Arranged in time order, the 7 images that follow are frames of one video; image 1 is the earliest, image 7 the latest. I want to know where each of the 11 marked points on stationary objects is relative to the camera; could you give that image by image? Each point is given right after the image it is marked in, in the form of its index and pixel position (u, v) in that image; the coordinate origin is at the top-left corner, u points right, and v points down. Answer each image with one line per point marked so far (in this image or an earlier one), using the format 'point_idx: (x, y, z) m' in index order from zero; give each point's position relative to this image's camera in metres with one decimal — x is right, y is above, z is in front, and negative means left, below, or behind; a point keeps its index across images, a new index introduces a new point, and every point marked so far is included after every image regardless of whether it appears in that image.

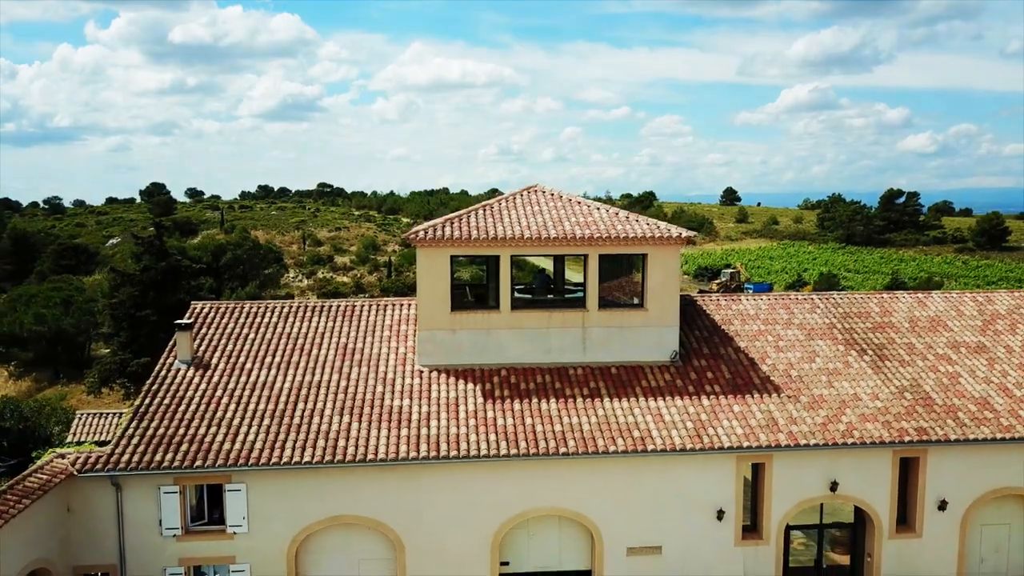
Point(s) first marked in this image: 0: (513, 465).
0: (0.0, -3.0, +14.0) m
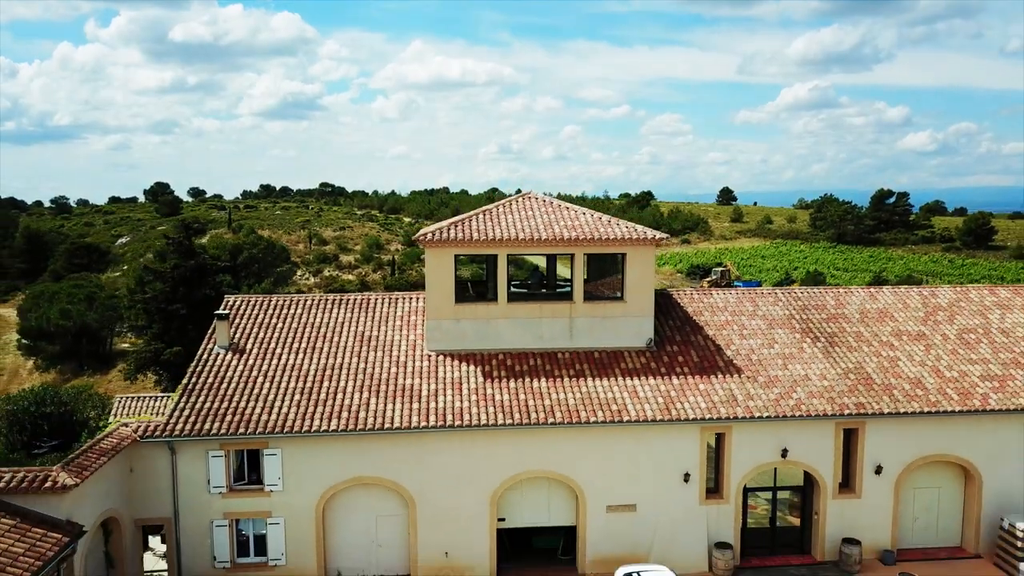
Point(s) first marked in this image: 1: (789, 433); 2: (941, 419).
0: (-0.1, -2.9, +16.4) m
1: (+5.8, -3.0, +17.1) m
2: (+9.1, -2.8, +17.3) m
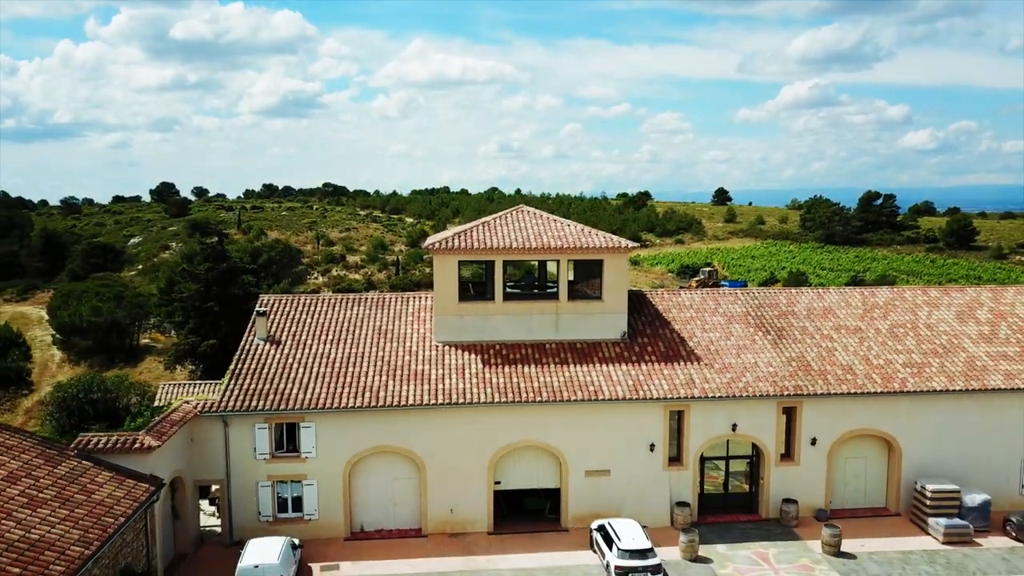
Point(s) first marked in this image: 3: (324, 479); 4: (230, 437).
0: (-0.2, -2.9, +19.7) m
1: (+5.7, -3.1, +20.4) m
2: (+9.0, -2.8, +20.7) m
3: (-4.5, -4.6, +19.7) m
4: (-6.7, -3.5, +19.5) m
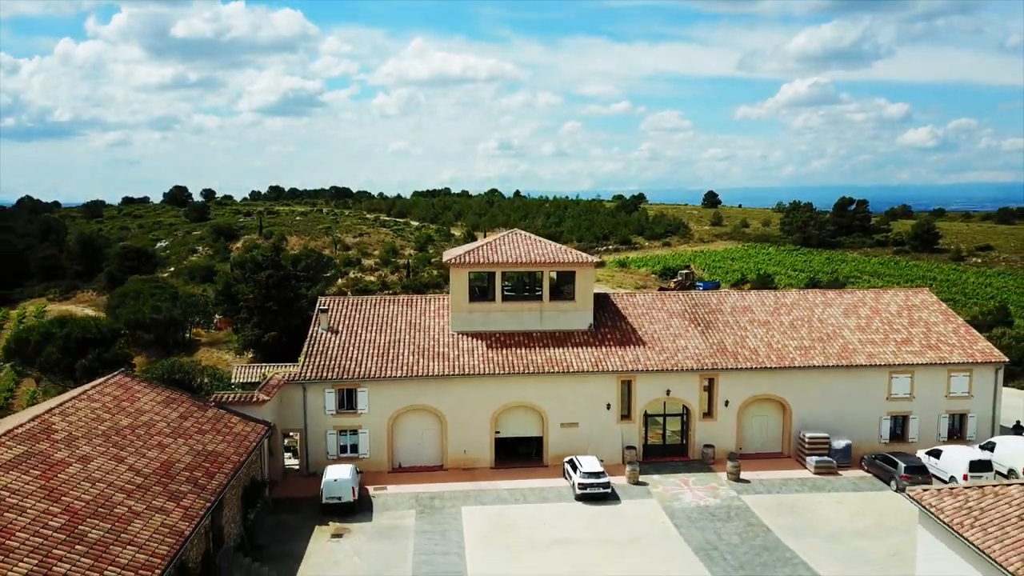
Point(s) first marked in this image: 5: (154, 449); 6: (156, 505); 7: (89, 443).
0: (-0.3, -3.1, +27.6) m
1: (+5.5, -3.2, +28.3) m
2: (+8.9, -2.9, +28.6) m
3: (-4.7, -4.7, +27.6) m
4: (-6.8, -3.7, +27.4) m
5: (-8.7, -3.9, +19.7) m
6: (-7.5, -4.5, +17.2) m
7: (-9.6, -3.5, +18.7) m
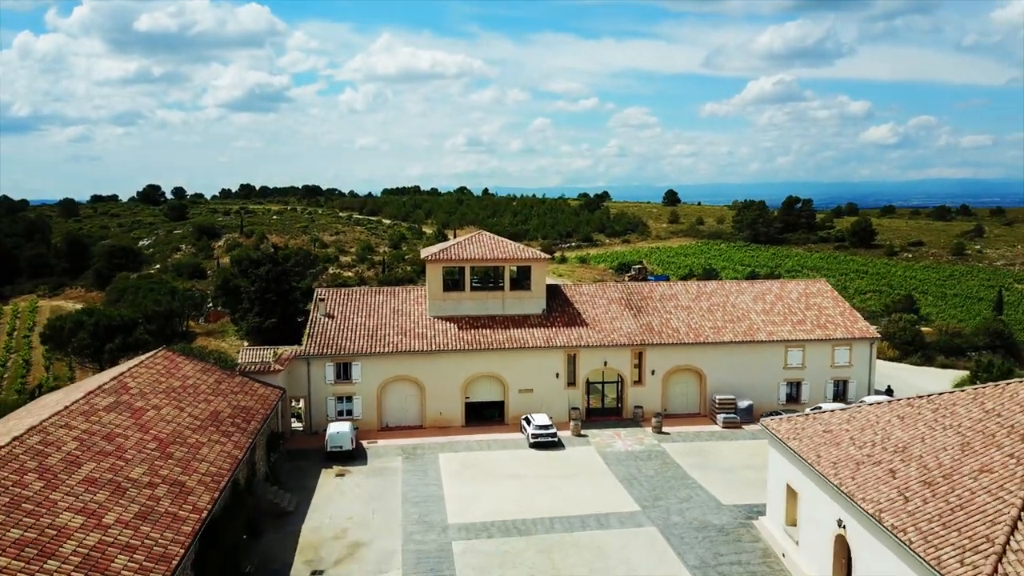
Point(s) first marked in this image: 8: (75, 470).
0: (-1.7, -2.7, +33.9) m
1: (+4.1, -2.8, +34.8) m
2: (+7.4, -2.5, +35.2) m
3: (-6.0, -4.4, +33.8) m
4: (-8.2, -3.4, +33.4) m
5: (-9.7, -3.6, +25.7) m
6: (-8.5, -4.3, +23.3) m
7: (-10.7, -3.3, +24.7) m
8: (-9.8, -4.0, +18.3) m
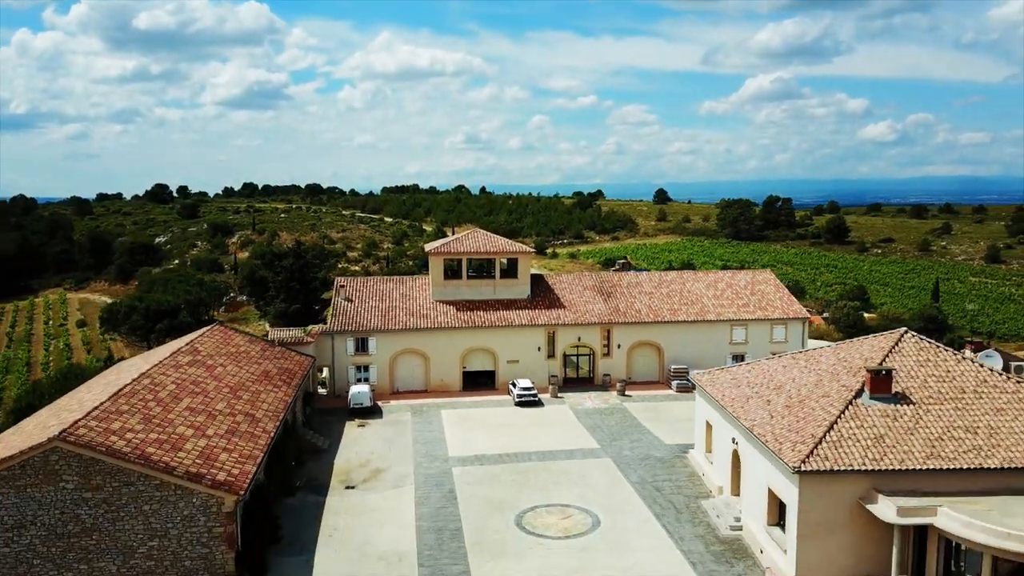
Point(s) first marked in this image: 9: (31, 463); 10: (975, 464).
0: (-2.3, -2.1, +40.8) m
1: (+3.6, -2.2, +41.8) m
2: (+6.9, -1.9, +42.1) m
3: (-6.6, -3.8, +40.7) m
4: (-8.7, -2.8, +40.3) m
5: (-10.3, -3.0, +32.6) m
6: (-9.0, -3.7, +30.2) m
7: (-11.2, -2.7, +31.6) m
8: (-10.3, -3.5, +25.2) m
9: (-11.5, -4.1, +19.5) m
10: (+11.2, -4.3, +19.8) m
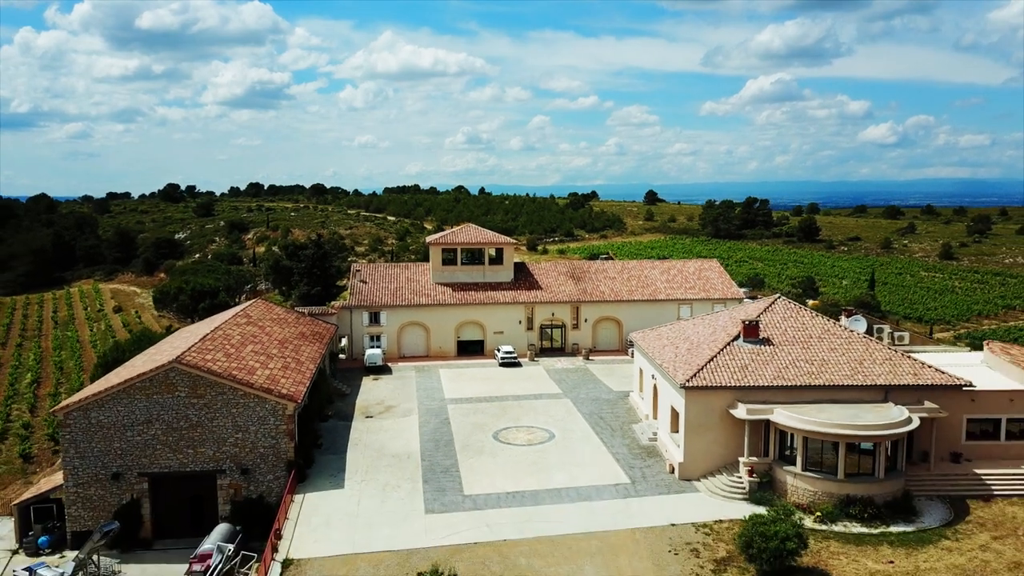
0: (-3.1, -1.1, +49.9) m
1: (+2.7, -1.2, +50.8) m
2: (+6.0, -1.0, +51.2) m
3: (-7.5, -2.8, +49.7) m
4: (-9.6, -1.7, +49.4) m
5: (-11.2, -2.0, +41.6) m
6: (-9.9, -2.7, +39.2) m
7: (-12.1, -1.7, +40.6) m
8: (-11.2, -2.5, +34.3) m
9: (-12.4, -3.1, +28.5) m
10: (+10.3, -3.3, +28.8) m
